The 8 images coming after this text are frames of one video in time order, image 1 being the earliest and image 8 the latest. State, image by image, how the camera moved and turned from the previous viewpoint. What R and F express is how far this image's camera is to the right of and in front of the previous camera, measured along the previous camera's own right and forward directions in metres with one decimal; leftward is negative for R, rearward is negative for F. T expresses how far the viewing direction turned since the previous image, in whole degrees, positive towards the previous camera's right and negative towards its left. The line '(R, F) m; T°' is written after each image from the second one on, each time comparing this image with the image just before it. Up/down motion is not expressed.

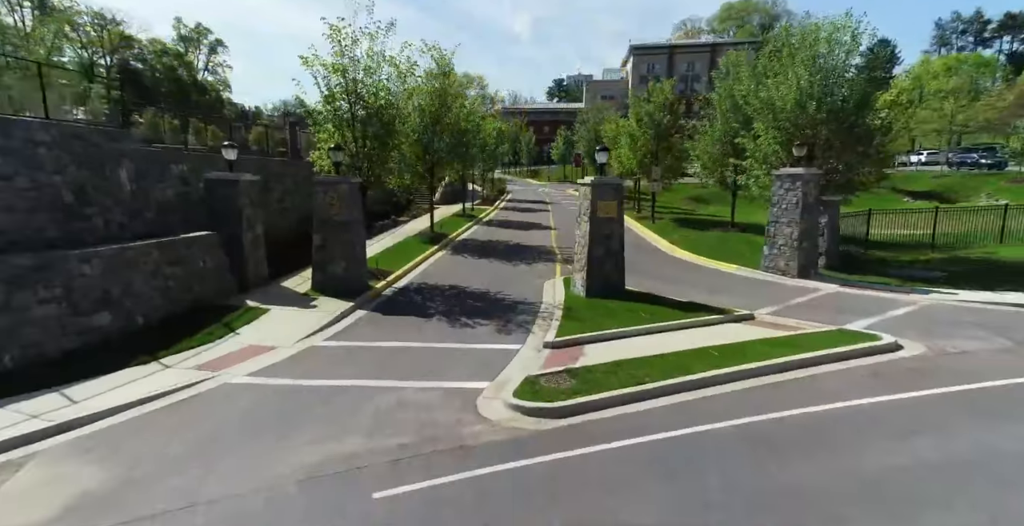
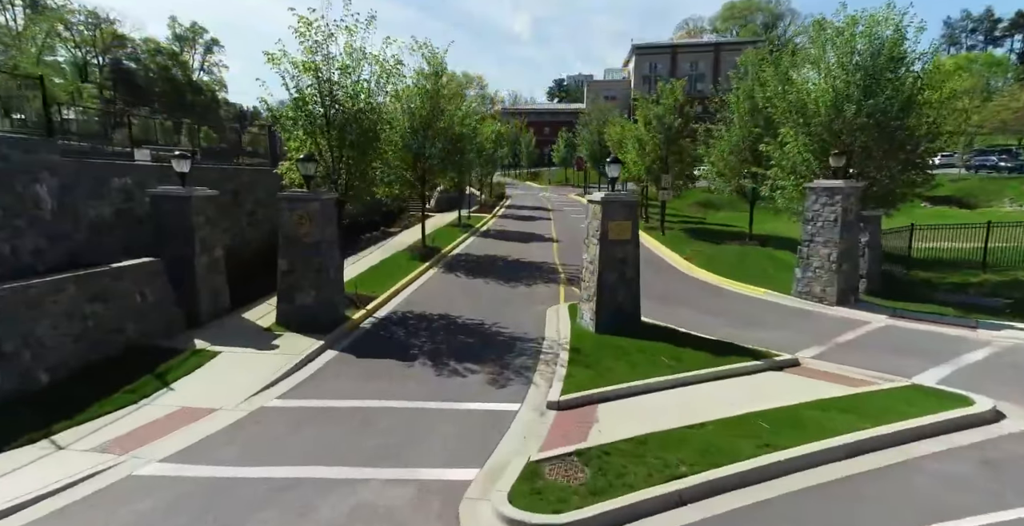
(+0.1, +1.8) m; 0°
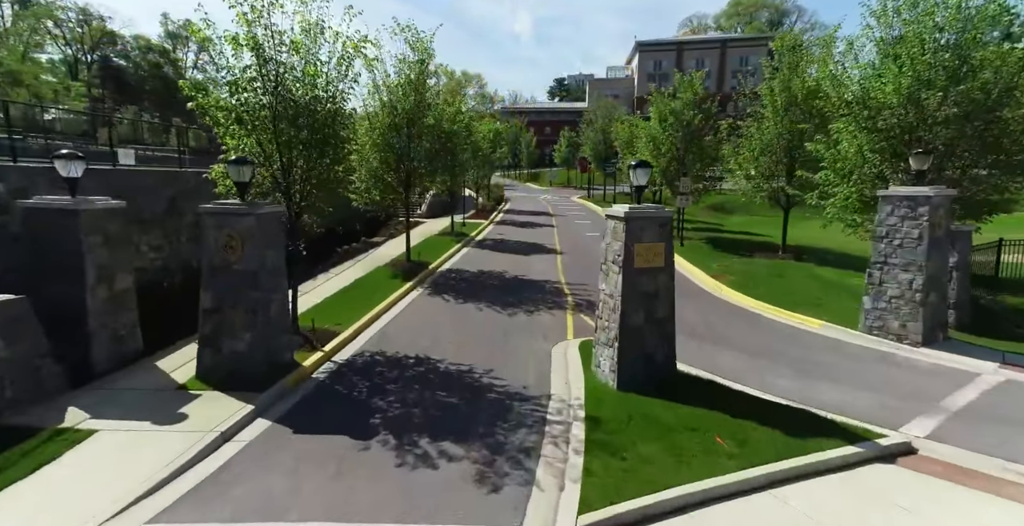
(+0.1, +2.6) m; 0°
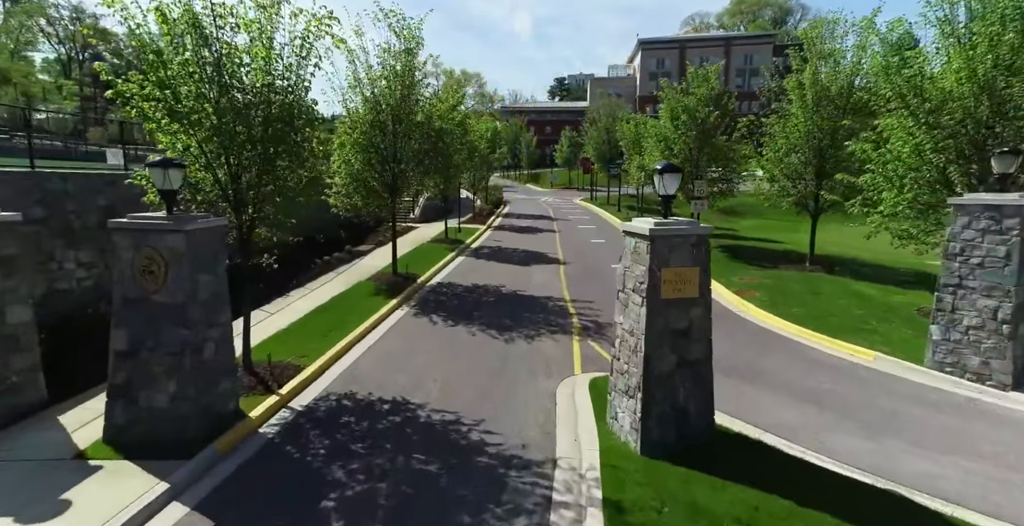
(+0.1, +1.8) m; 0°
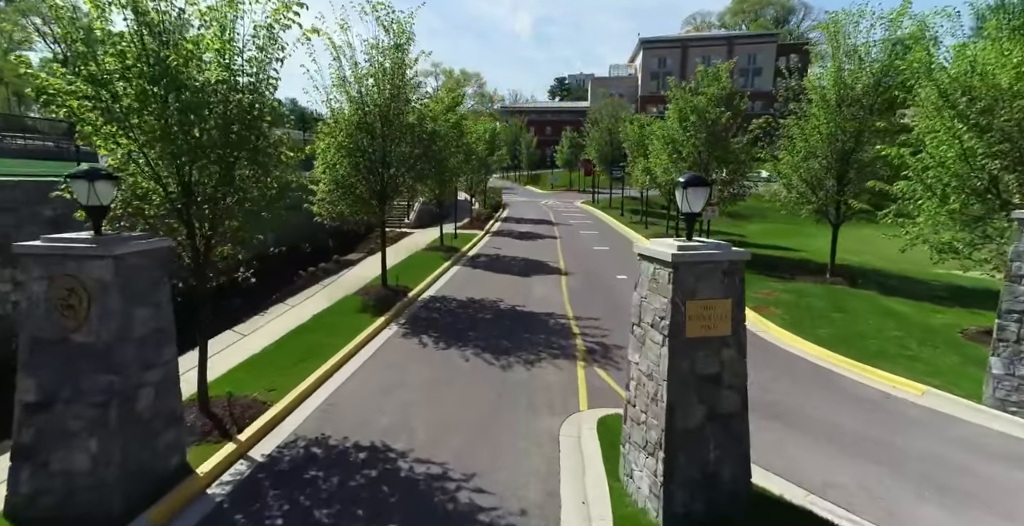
(0.0, +1.1) m; 0°
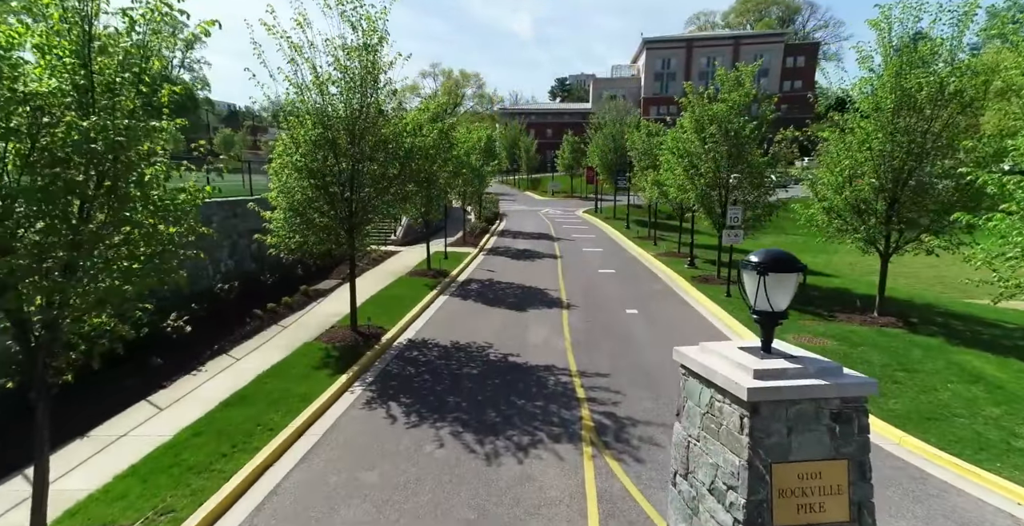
(+0.2, +2.3) m; 0°
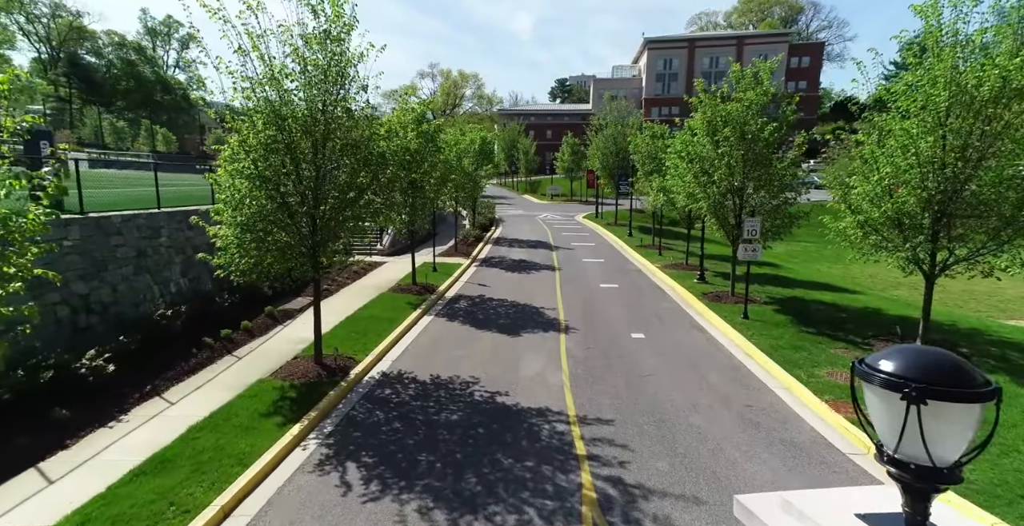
(+0.2, +1.7) m; 0°
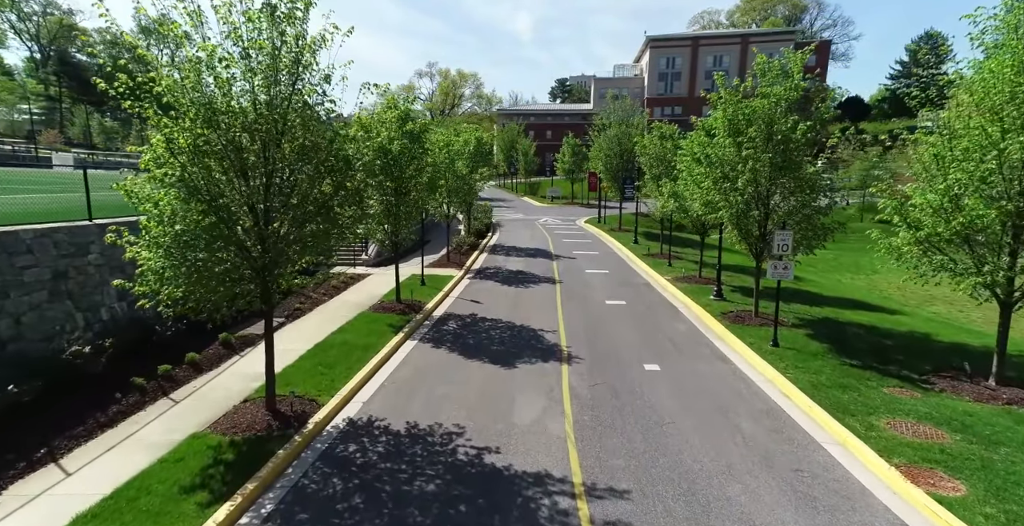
(+0.1, +1.9) m; 0°
